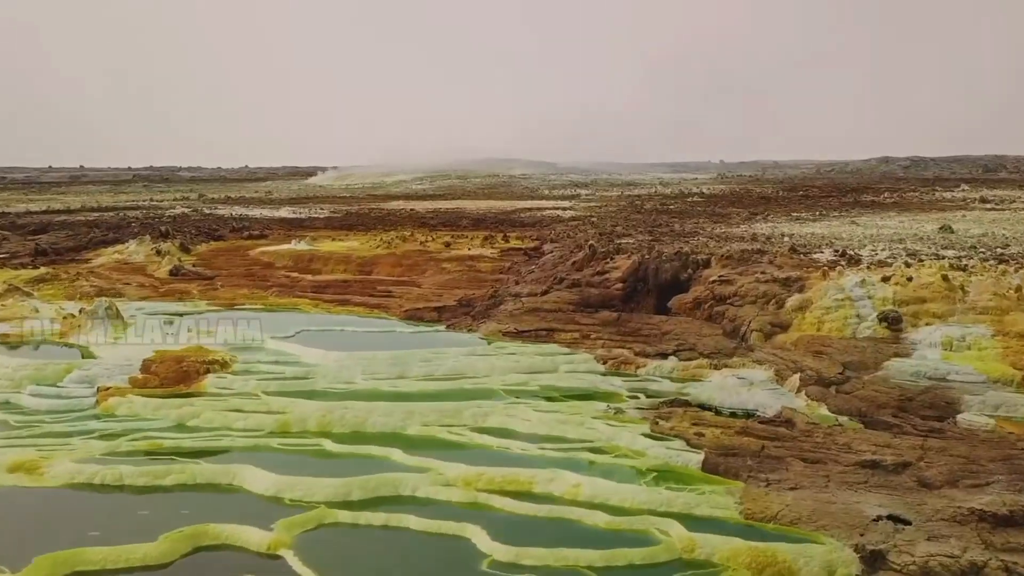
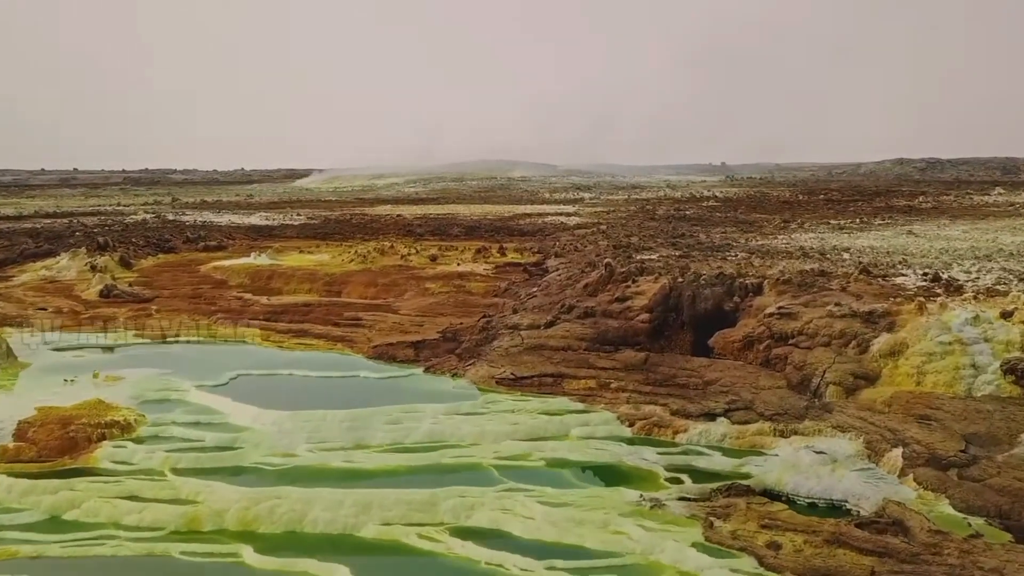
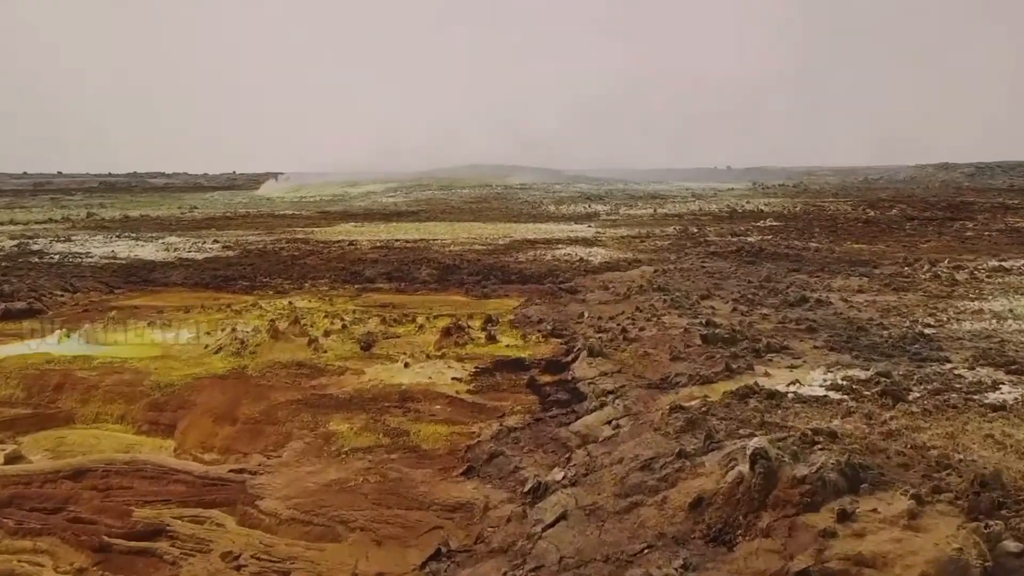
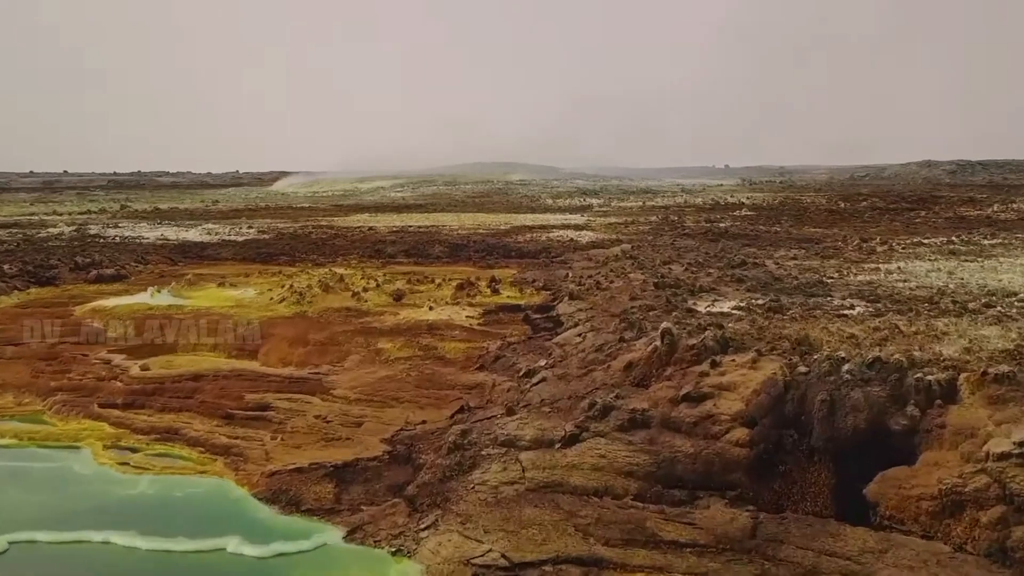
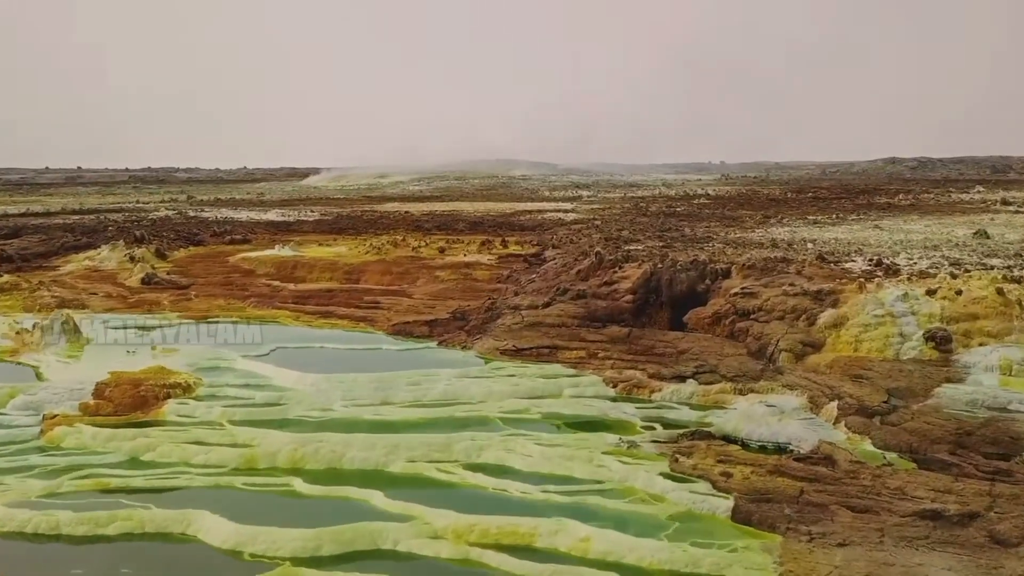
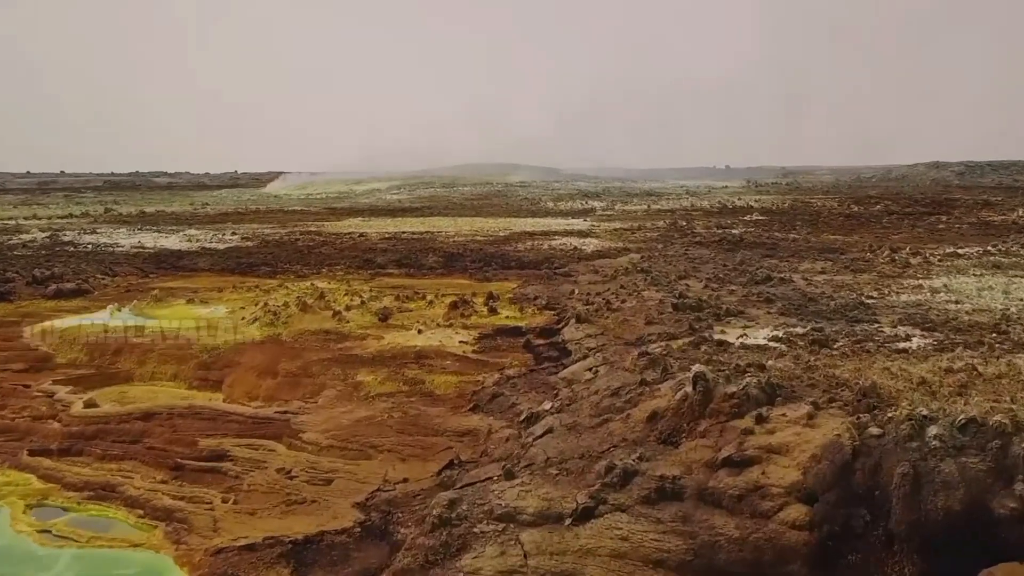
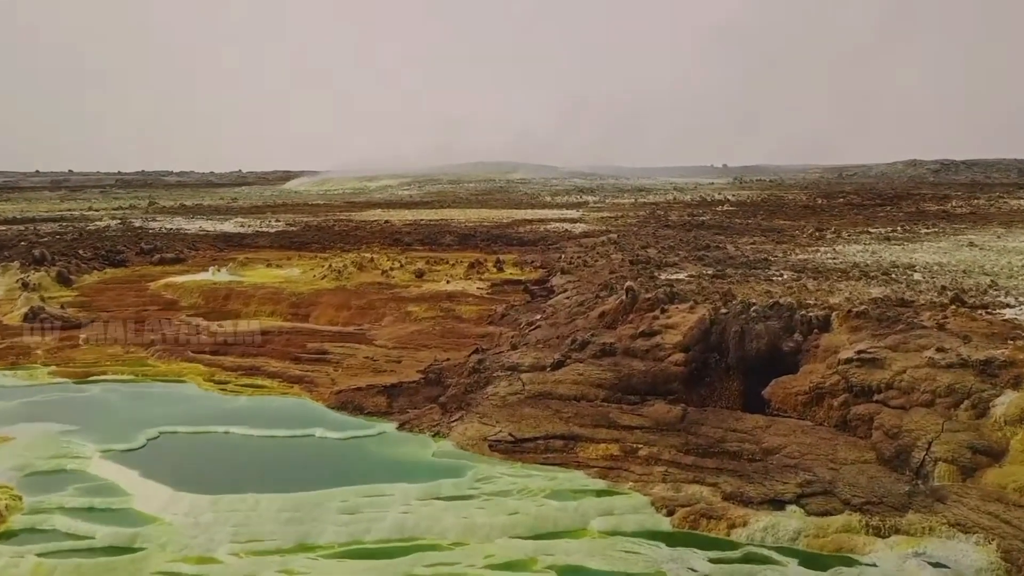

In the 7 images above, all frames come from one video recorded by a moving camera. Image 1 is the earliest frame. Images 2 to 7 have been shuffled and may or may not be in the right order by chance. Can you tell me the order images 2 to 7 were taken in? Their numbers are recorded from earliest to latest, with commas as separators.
5, 2, 7, 4, 6, 3
